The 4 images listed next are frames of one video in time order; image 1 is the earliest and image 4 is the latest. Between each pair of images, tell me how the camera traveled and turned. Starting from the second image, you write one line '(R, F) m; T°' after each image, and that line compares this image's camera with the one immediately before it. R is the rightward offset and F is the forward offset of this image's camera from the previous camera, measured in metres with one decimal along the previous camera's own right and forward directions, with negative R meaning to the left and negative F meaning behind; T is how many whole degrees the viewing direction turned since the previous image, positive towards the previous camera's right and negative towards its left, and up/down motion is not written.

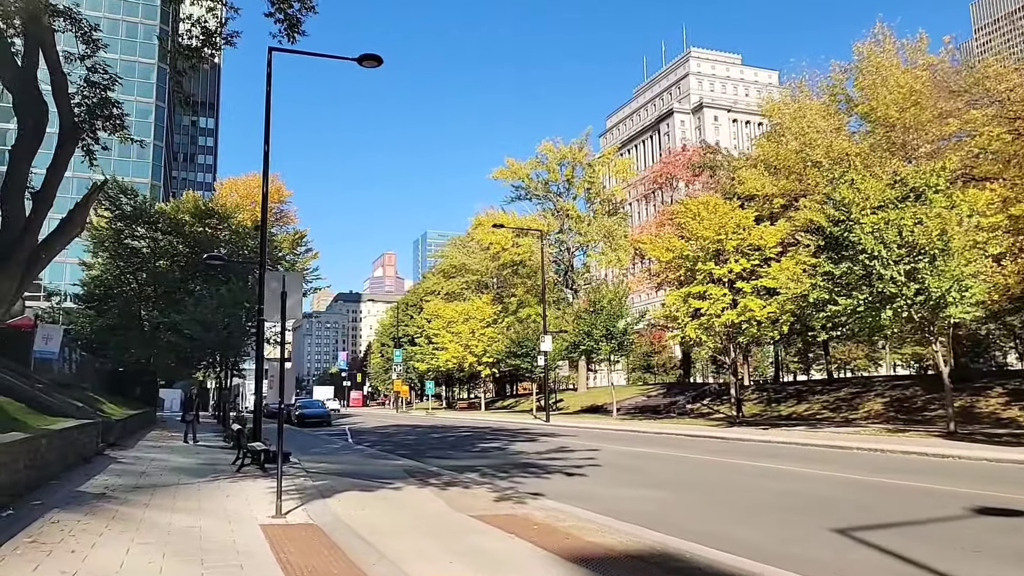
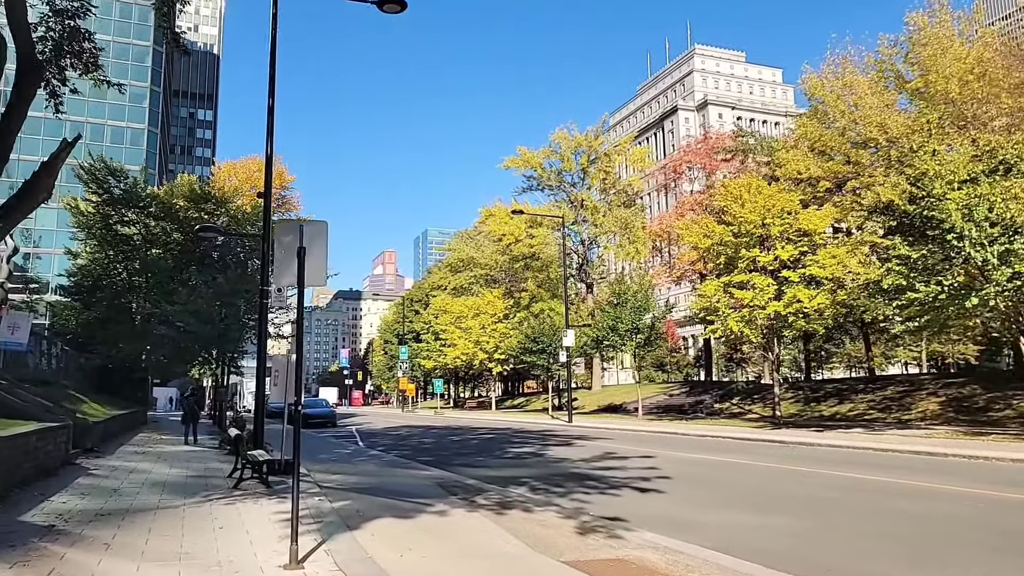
(-0.9, +2.5) m; 0°
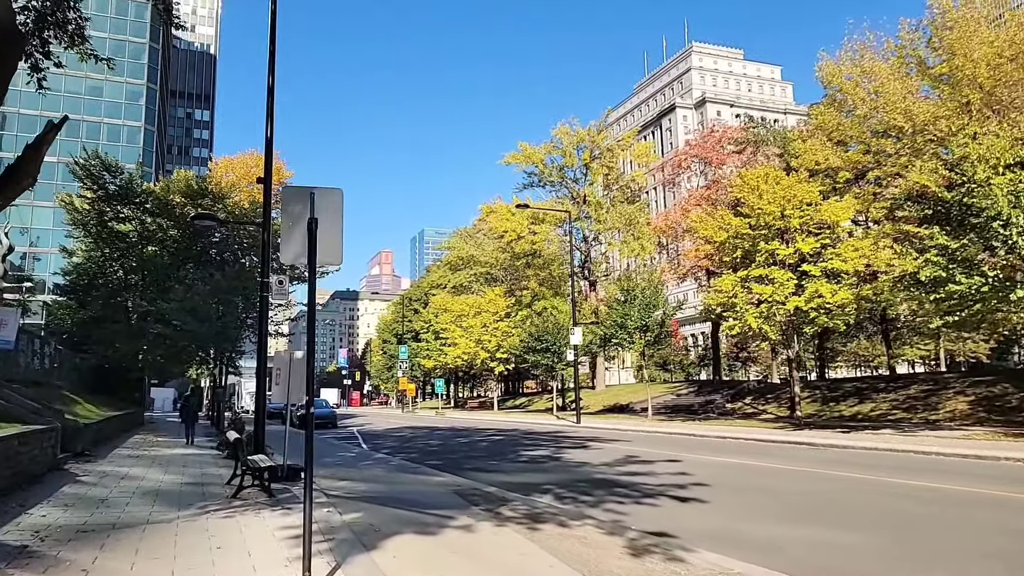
(-0.4, +1.0) m; 0°
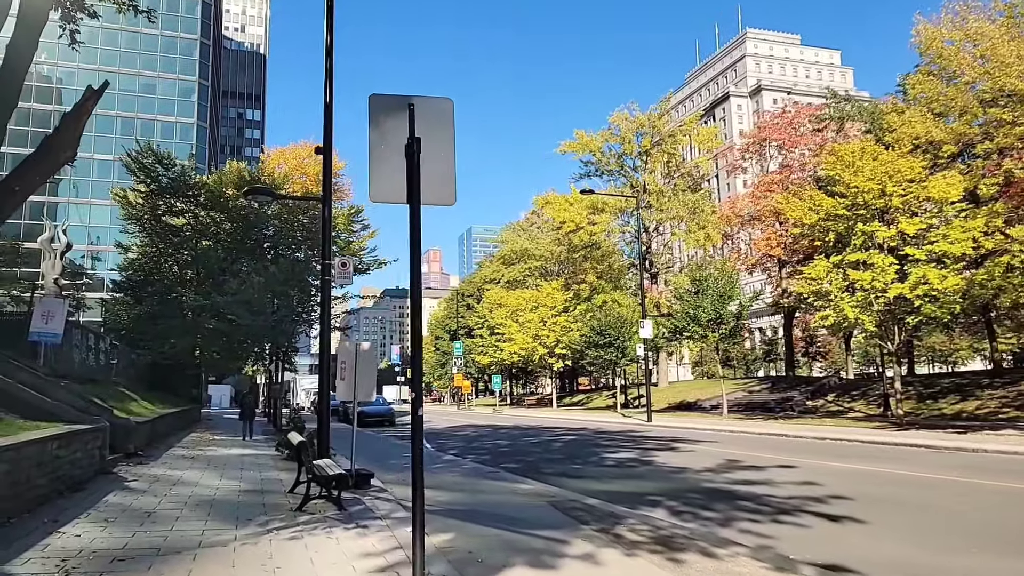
(-0.7, +1.6) m; -4°
